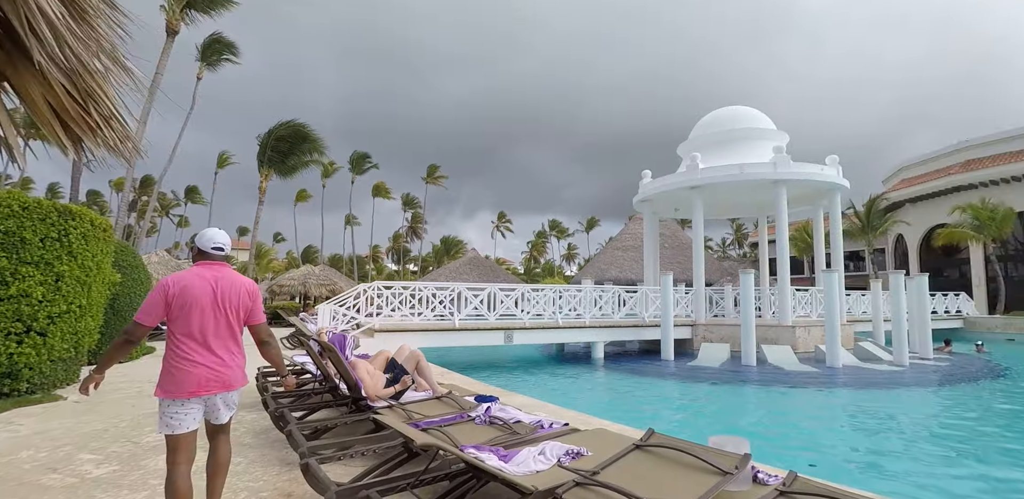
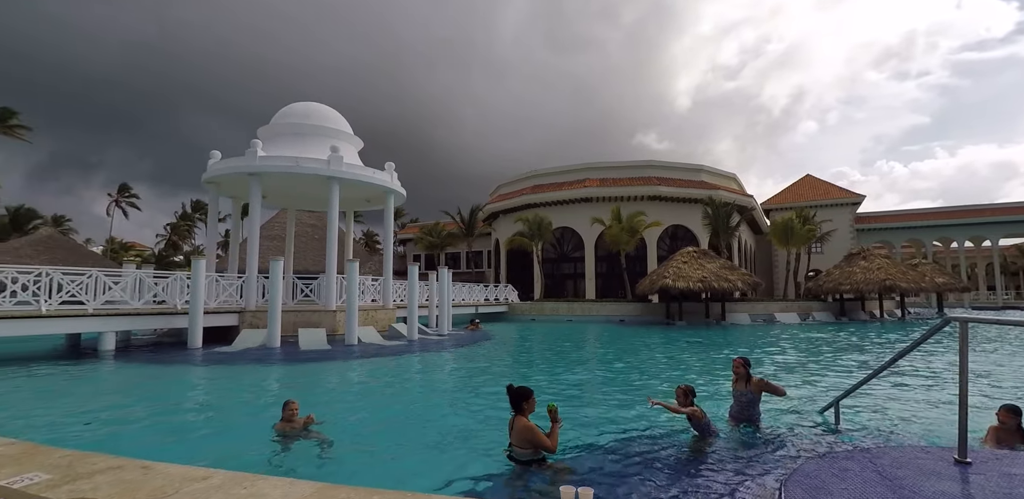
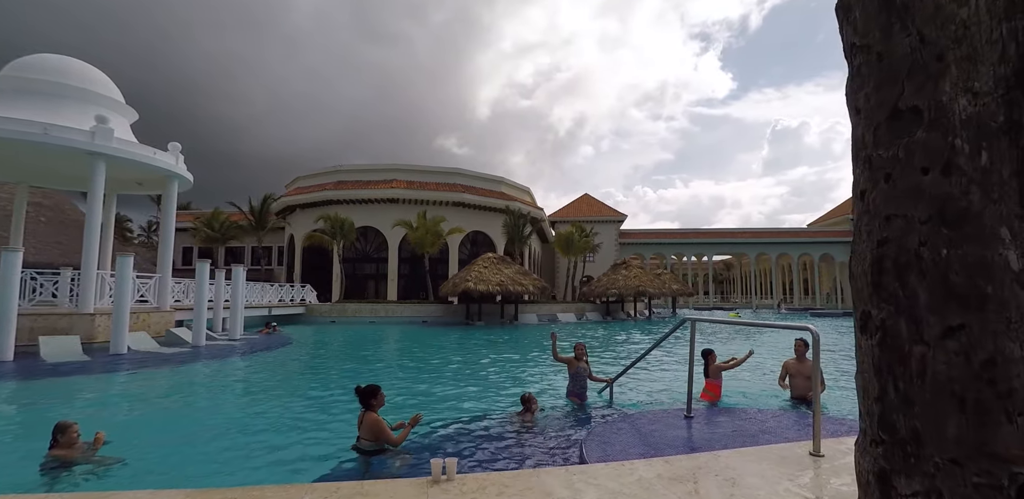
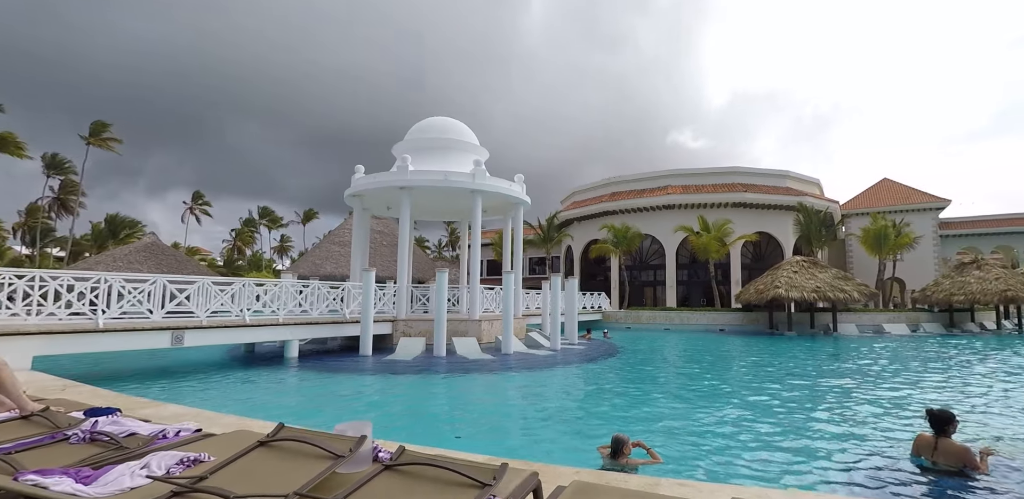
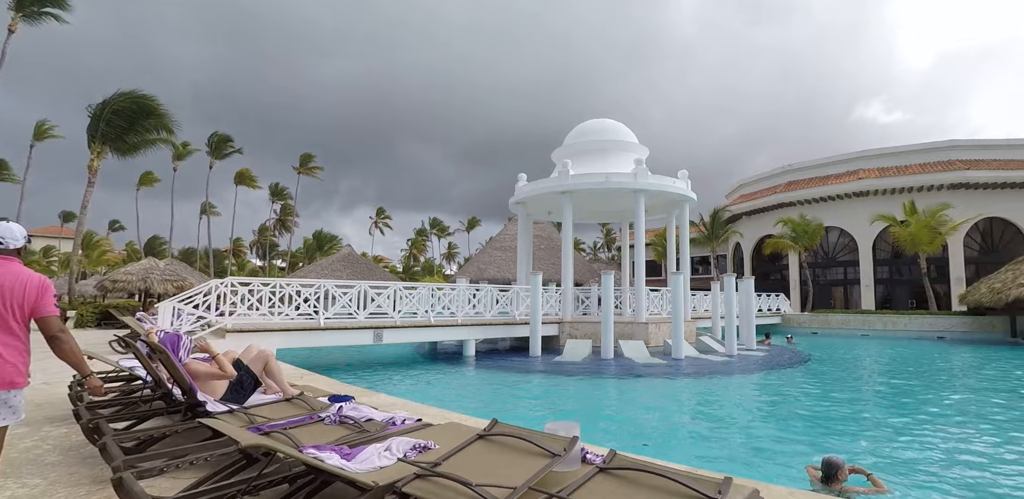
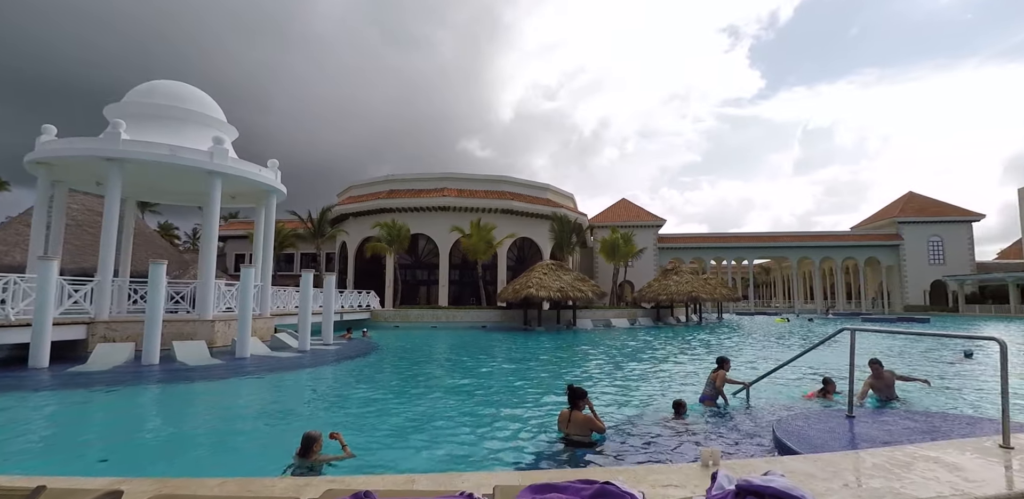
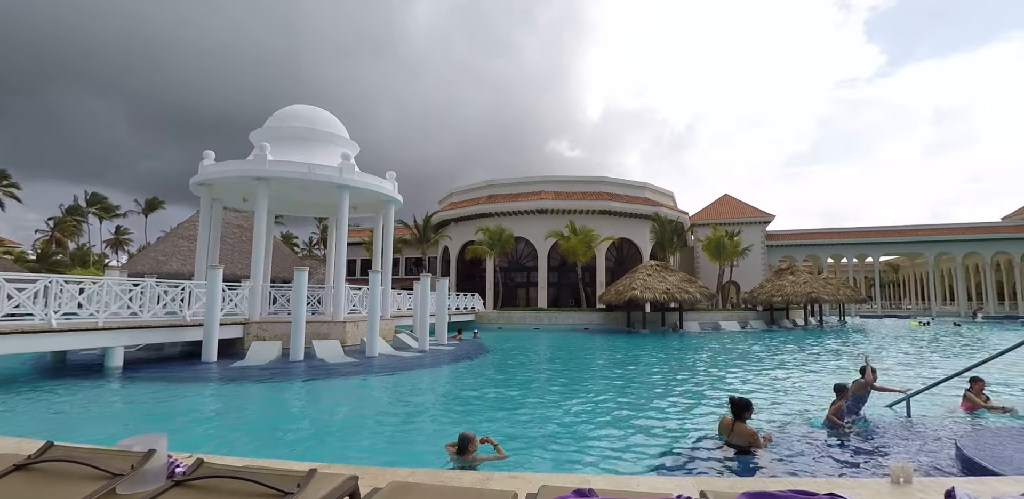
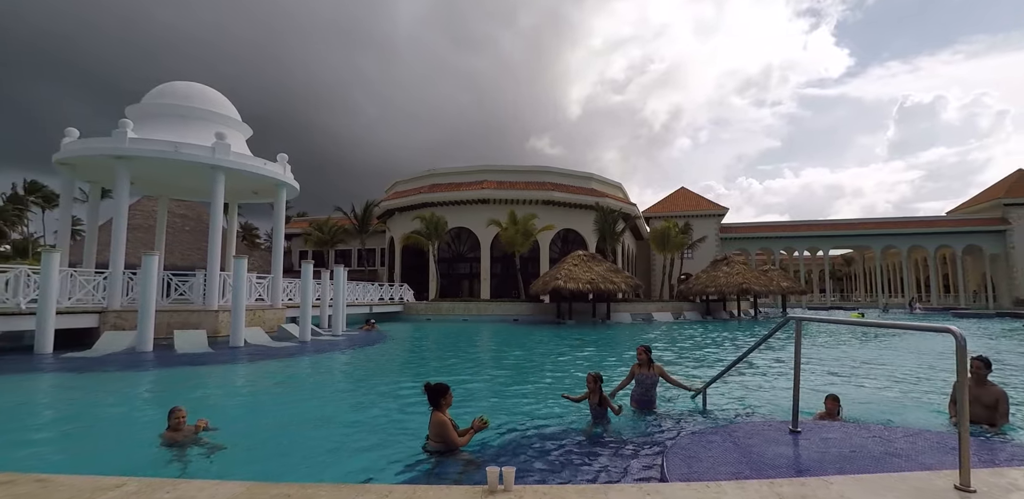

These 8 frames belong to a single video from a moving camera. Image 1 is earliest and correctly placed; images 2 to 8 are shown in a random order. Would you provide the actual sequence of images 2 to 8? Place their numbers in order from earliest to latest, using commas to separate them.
5, 4, 7, 6, 3, 8, 2
